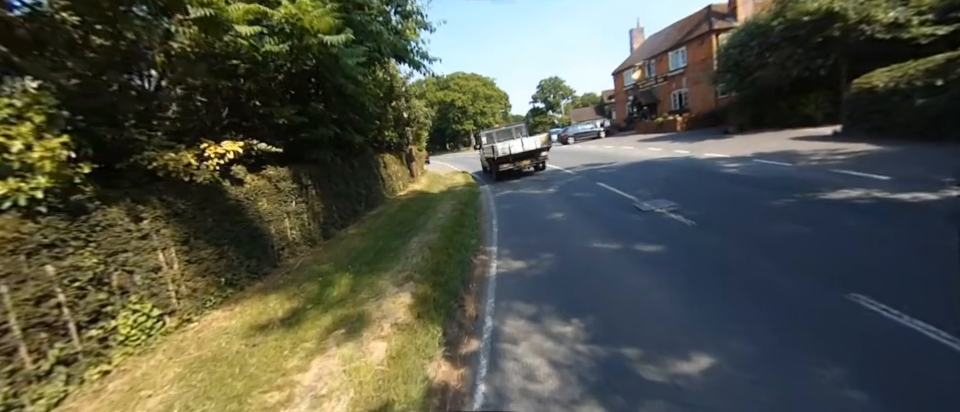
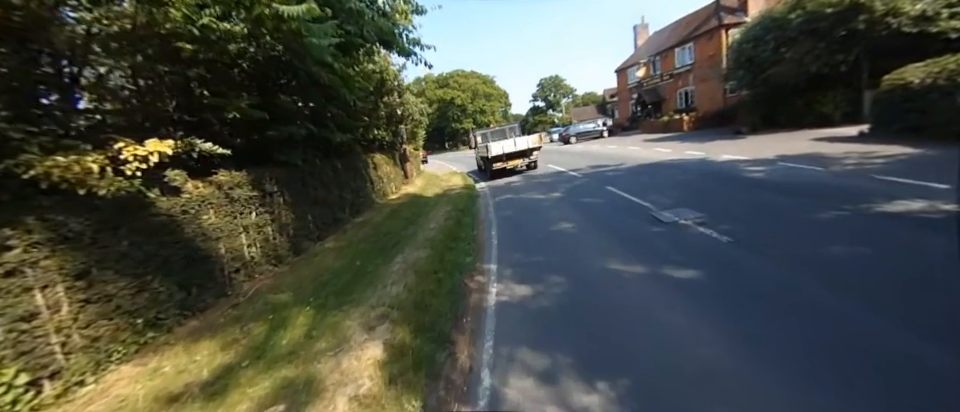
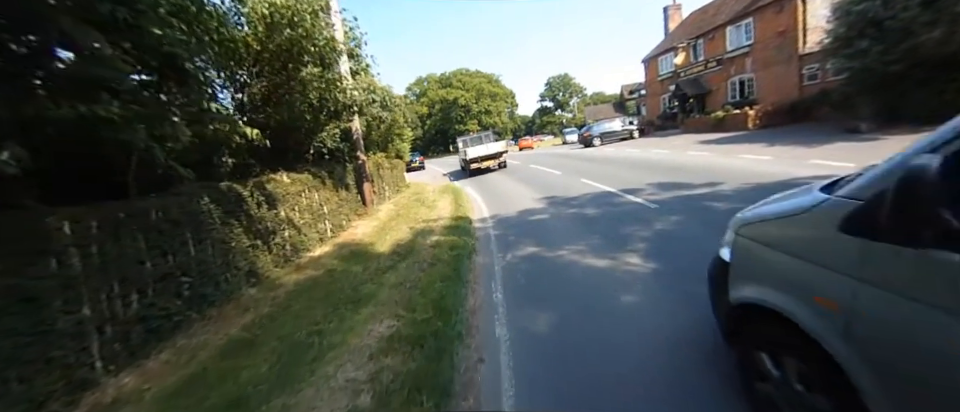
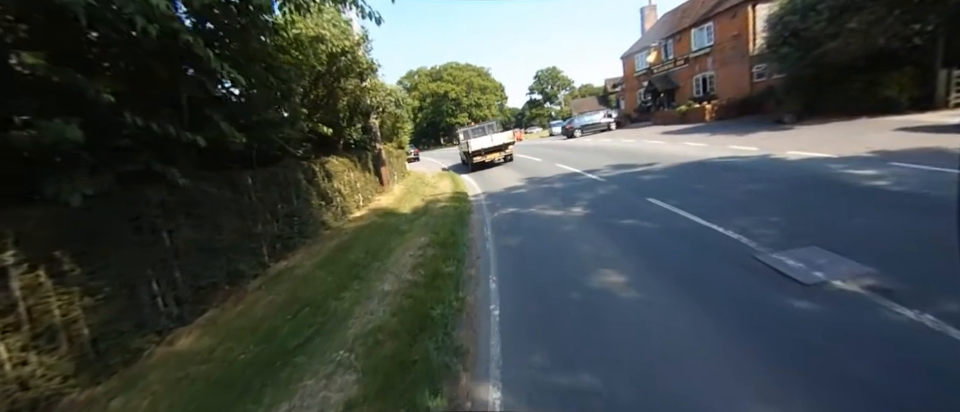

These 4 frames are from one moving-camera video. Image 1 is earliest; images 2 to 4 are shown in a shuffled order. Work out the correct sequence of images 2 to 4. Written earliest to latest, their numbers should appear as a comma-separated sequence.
2, 4, 3
